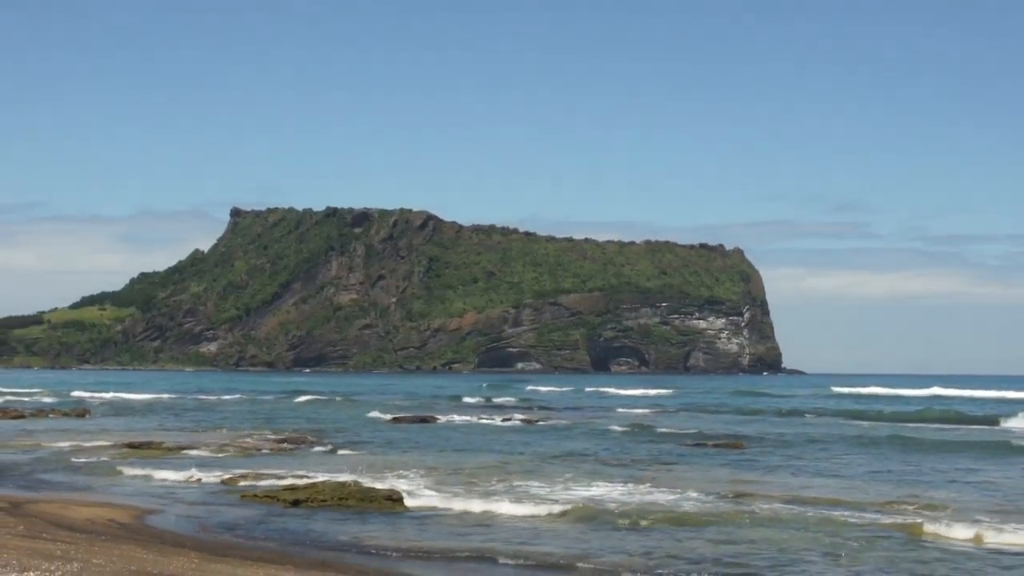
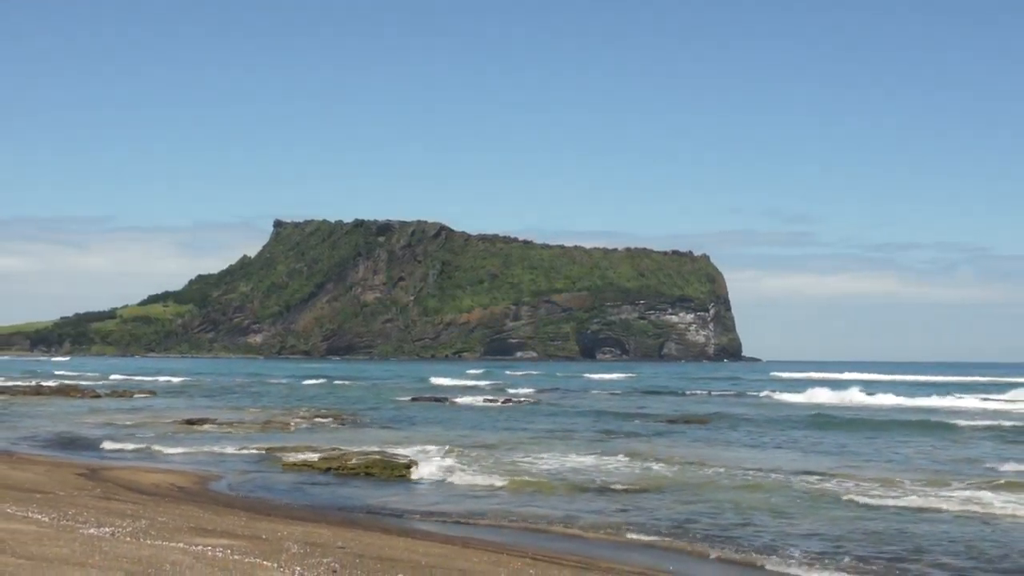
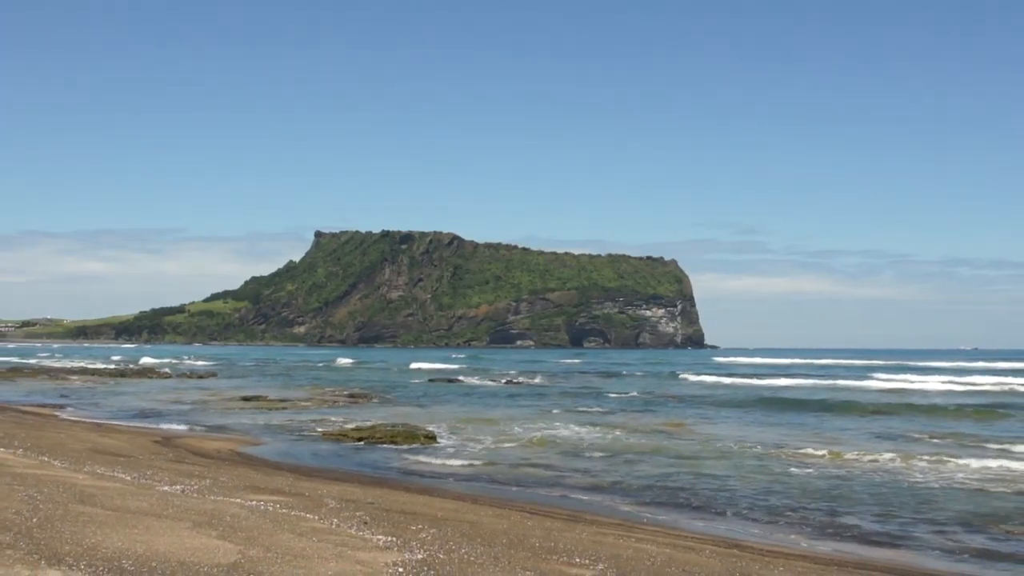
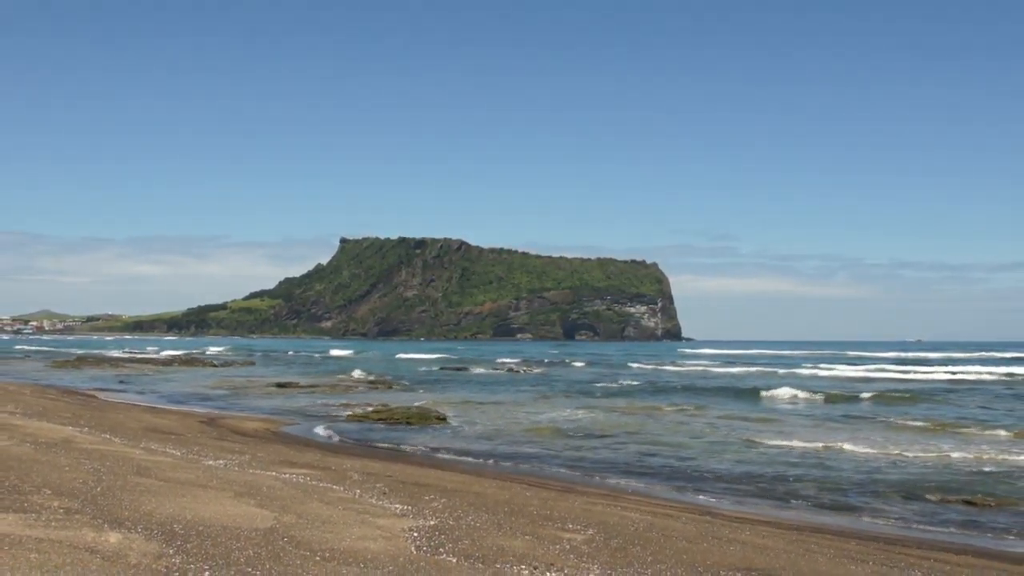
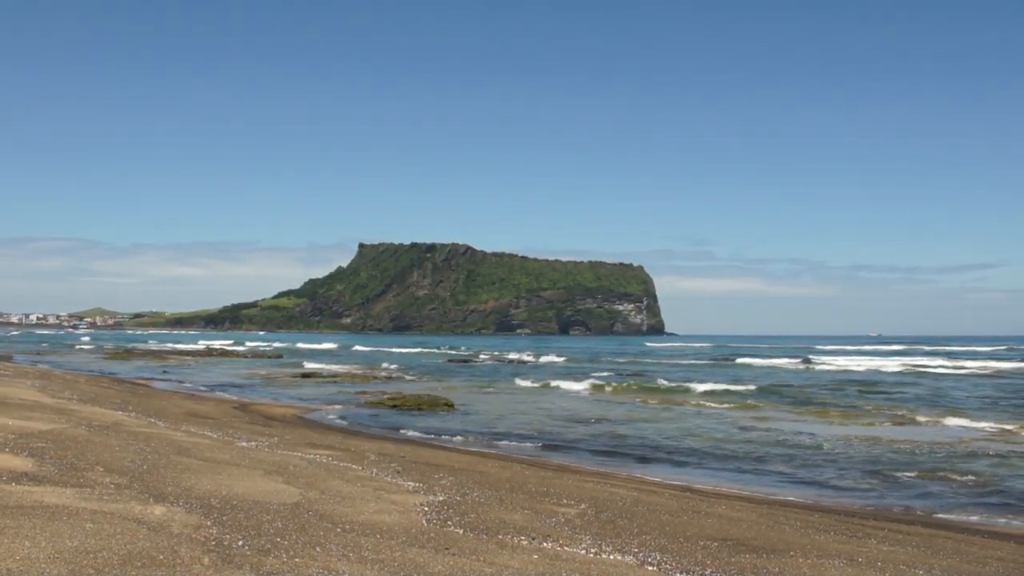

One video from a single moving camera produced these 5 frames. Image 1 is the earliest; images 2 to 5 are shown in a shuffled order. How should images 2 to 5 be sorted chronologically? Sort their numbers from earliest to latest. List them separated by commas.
2, 3, 4, 5
